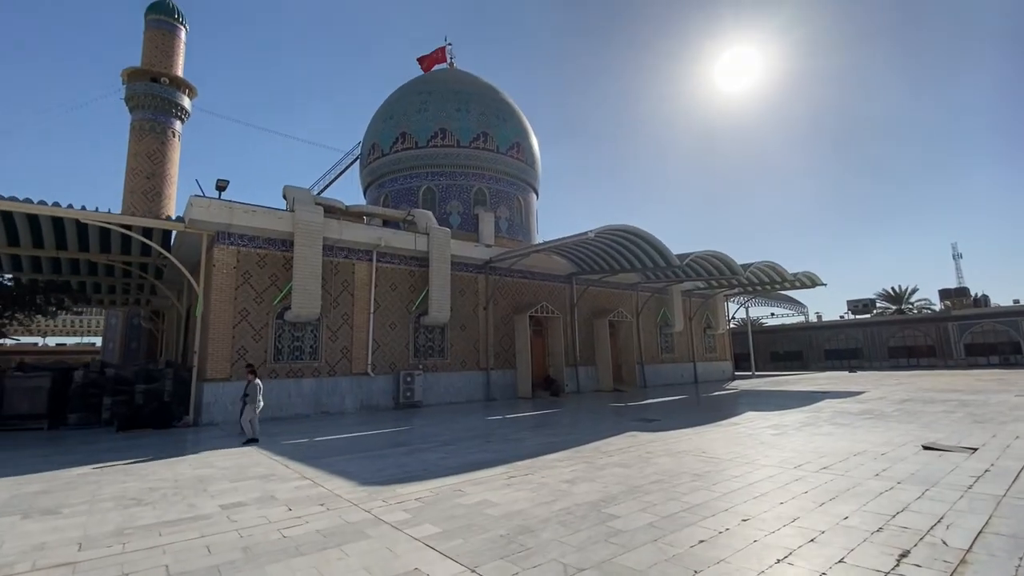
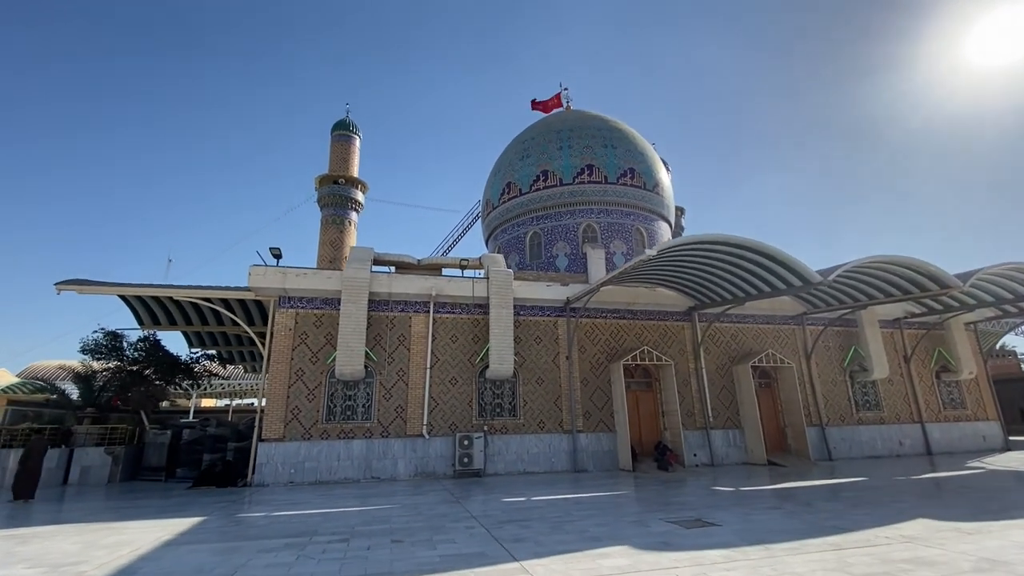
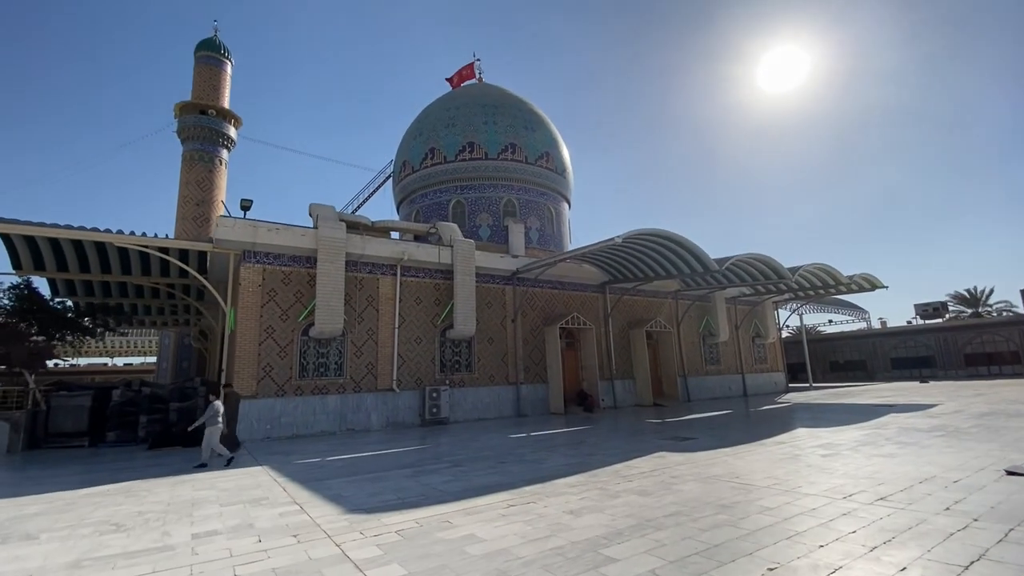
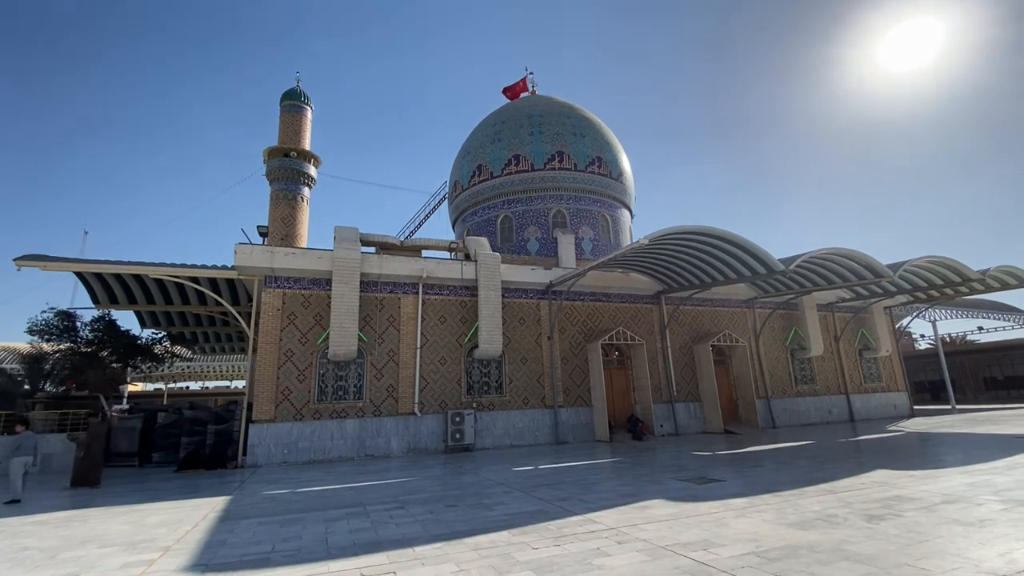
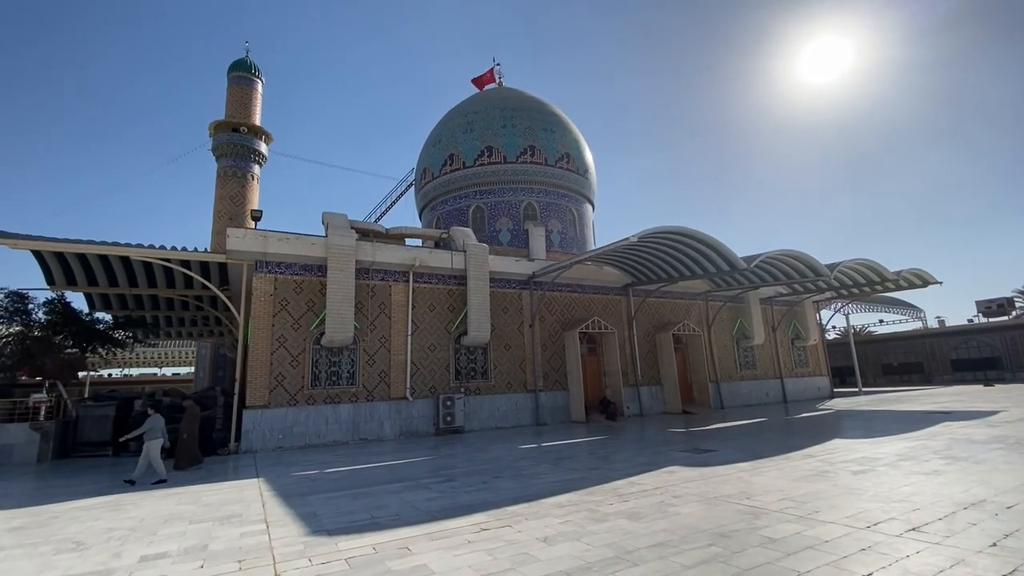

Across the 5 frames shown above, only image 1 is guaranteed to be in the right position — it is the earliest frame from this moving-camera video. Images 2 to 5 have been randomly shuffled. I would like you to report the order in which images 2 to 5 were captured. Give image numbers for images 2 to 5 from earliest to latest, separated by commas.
3, 5, 4, 2
